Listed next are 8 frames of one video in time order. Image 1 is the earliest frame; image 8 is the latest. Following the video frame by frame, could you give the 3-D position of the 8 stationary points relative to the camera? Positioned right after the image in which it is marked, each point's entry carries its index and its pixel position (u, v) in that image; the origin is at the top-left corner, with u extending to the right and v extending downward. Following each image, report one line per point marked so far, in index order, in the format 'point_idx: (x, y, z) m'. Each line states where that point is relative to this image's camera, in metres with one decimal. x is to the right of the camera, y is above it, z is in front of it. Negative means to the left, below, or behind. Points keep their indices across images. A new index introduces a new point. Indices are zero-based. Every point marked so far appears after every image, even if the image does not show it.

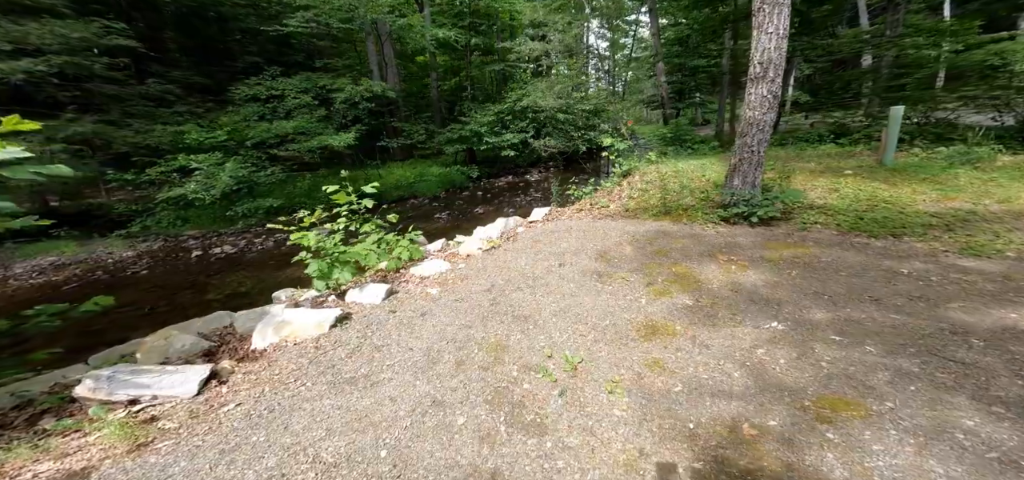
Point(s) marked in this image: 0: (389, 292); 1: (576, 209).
0: (-2.0, -0.9, +6.6) m
1: (+1.6, +0.8, +9.9) m
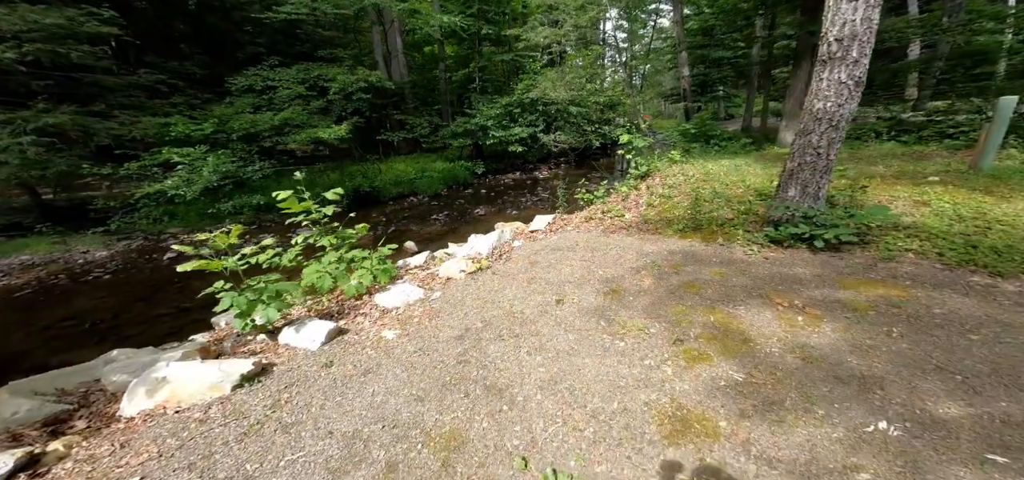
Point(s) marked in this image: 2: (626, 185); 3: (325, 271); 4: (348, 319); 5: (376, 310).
0: (-2.3, -1.2, +5.0) m
1: (+1.5, +0.5, +8.2) m
2: (+2.7, +1.3, +9.2) m
3: (-2.7, -0.4, +5.8) m
4: (-2.3, -1.1, +5.5) m
5: (-2.0, -1.0, +5.7) m
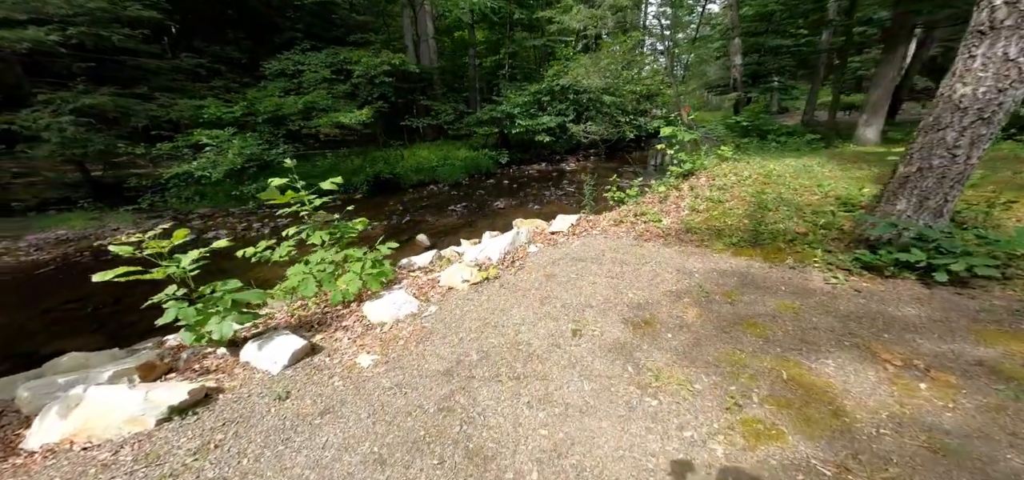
0: (-2.3, -1.2, +4.2) m
1: (+1.8, +0.4, +7.0) m
2: (+3.1, +1.1, +7.9) m
3: (-2.6, -0.4, +4.9) m
4: (-2.2, -1.1, +4.6) m
5: (-1.9, -1.0, +4.8) m
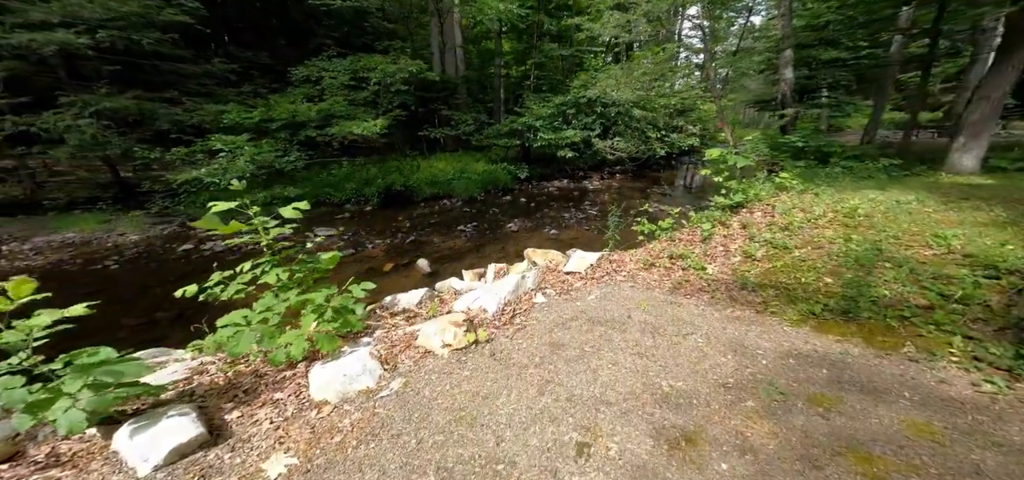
0: (-2.4, -1.6, +3.1) m
1: (+1.9, -0.3, +5.7) m
2: (+3.3, +0.4, +6.5) m
3: (-2.6, -0.8, +3.9) m
4: (-2.4, -1.5, +3.5) m
5: (-2.0, -1.4, +3.7) m
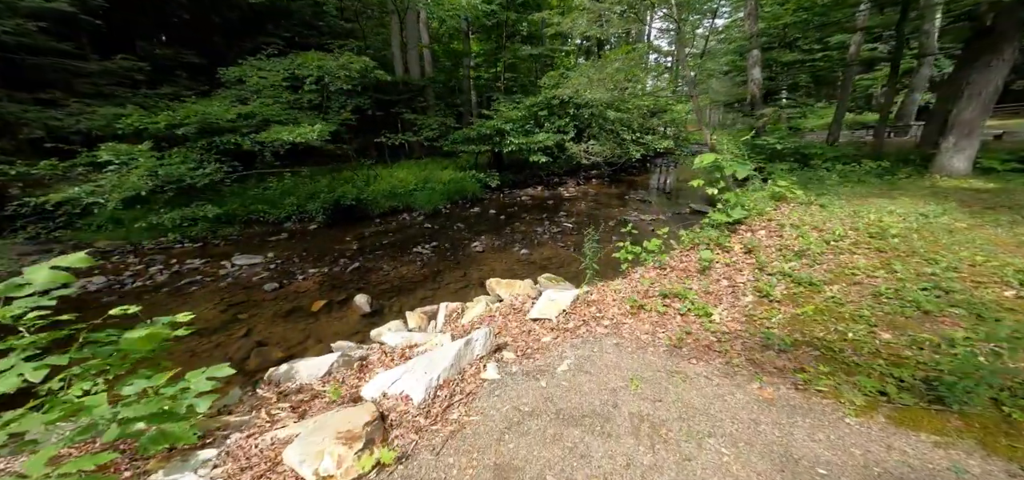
0: (-2.8, -2.1, +1.6) m
1: (+1.3, -0.7, +4.4) m
2: (+2.6, 0.0, +5.3) m
3: (-3.1, -1.3, +2.3) m
4: (-2.8, -2.0, +2.0) m
5: (-2.5, -1.9, +2.2) m
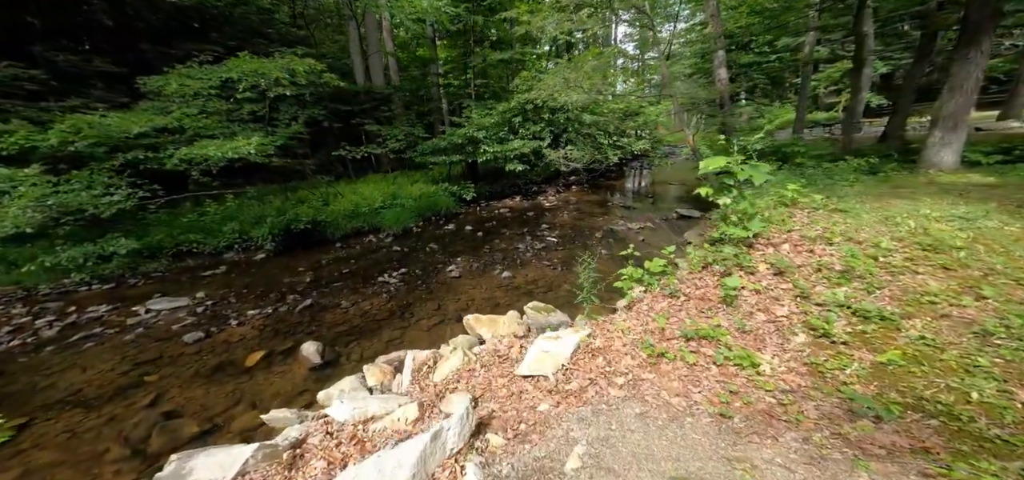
0: (-2.7, -2.5, +0.4) m
1: (+1.1, -0.9, +3.5) m
2: (+2.4, -0.2, +4.5) m
3: (-3.1, -1.7, +1.1) m
4: (-2.7, -2.4, +0.8) m
5: (-2.4, -2.3, +1.0) m
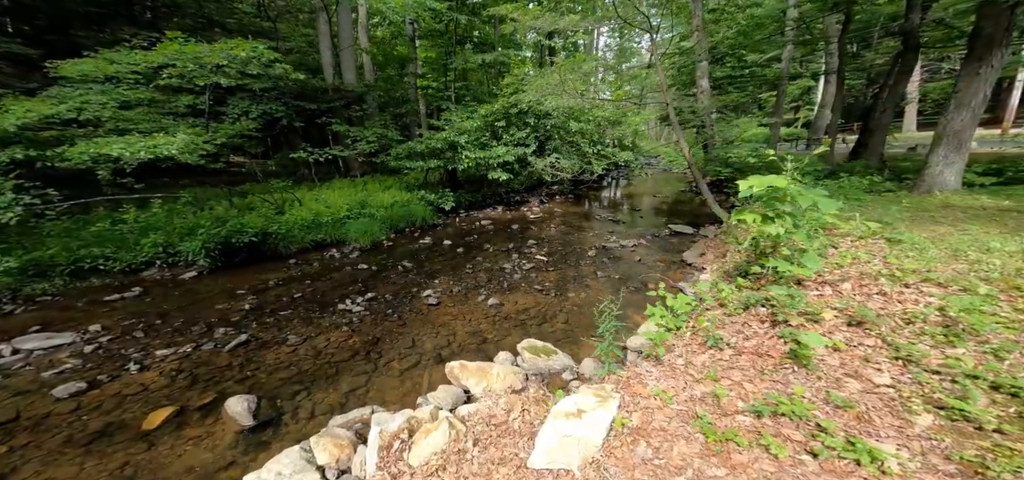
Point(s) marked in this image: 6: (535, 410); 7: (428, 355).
0: (-2.5, -2.6, -0.8) m
1: (+1.2, -1.2, +2.6) m
2: (+2.4, -0.5, +3.7) m
3: (-2.8, -1.9, -0.1) m
4: (-2.5, -2.5, -0.4) m
5: (-2.2, -2.4, -0.2) m
6: (+0.2, -1.4, +3.2) m
7: (-1.1, -1.4, +4.8) m
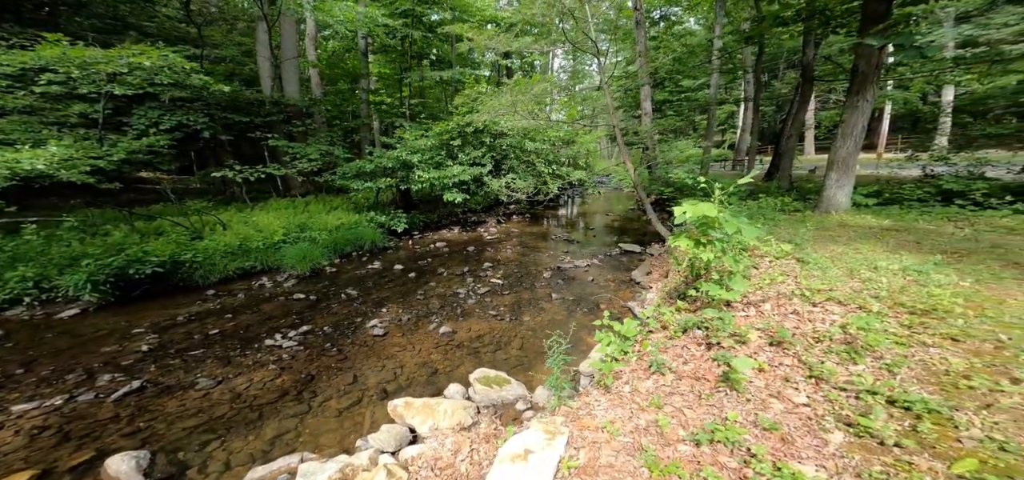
0: (-2.4, -2.8, -1.2) m
1: (+0.8, -1.4, +2.6) m
2: (+1.9, -0.8, +3.8) m
3: (-2.9, -2.1, -0.5) m
4: (-2.5, -2.7, -0.8) m
5: (-2.2, -2.6, -0.5) m
6: (-0.2, -1.7, +3.1) m
7: (-1.6, -1.8, +4.5) m
